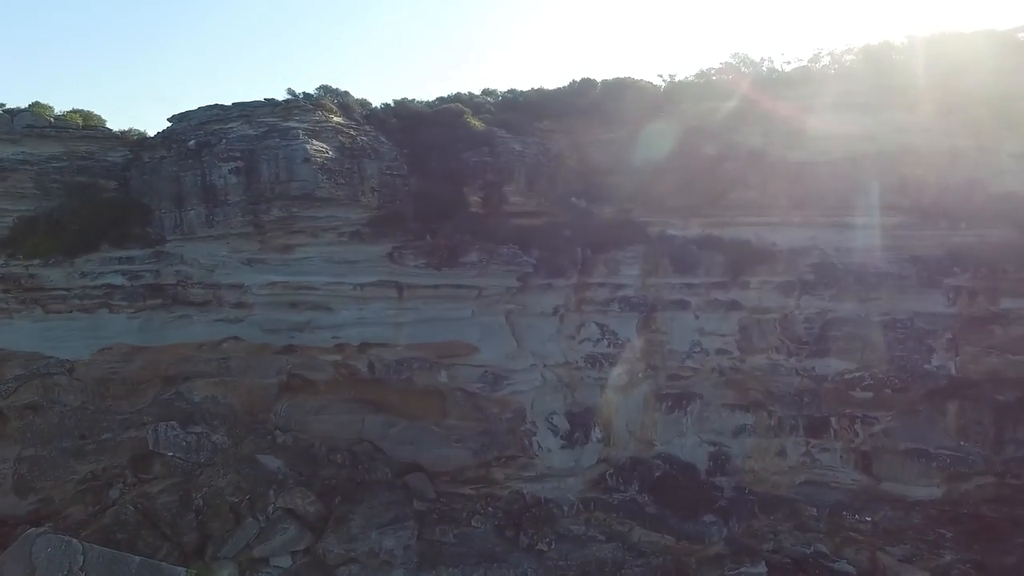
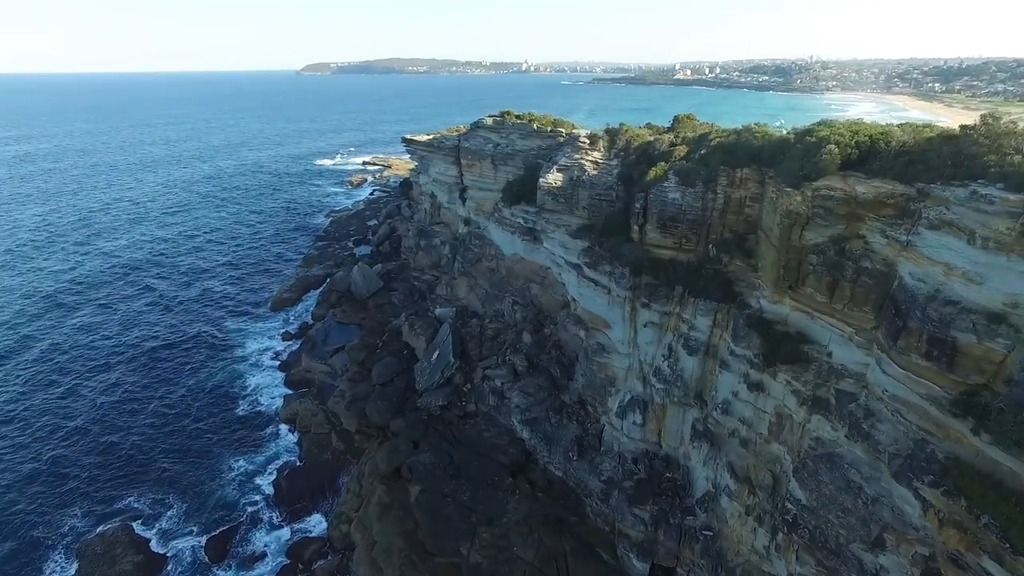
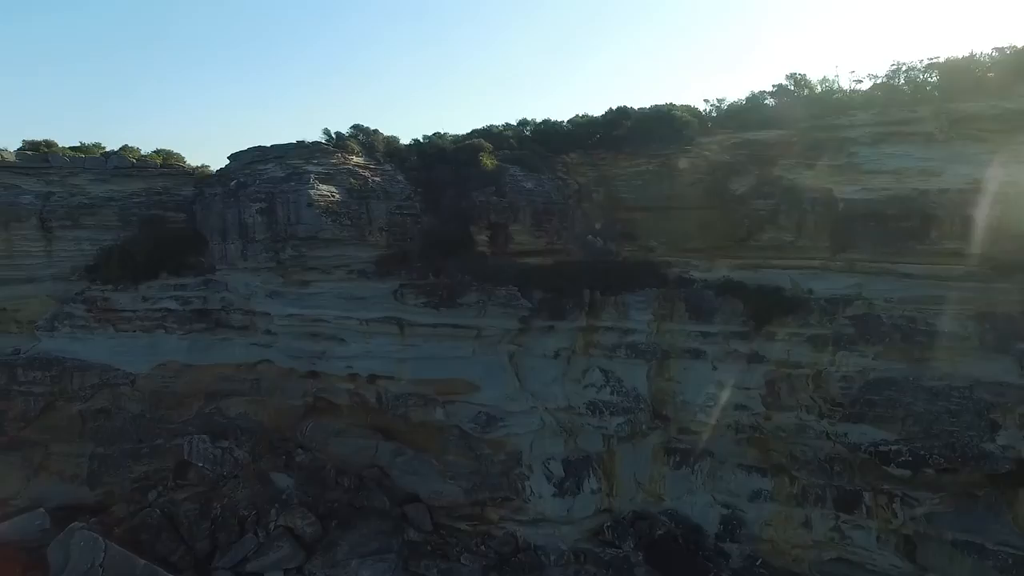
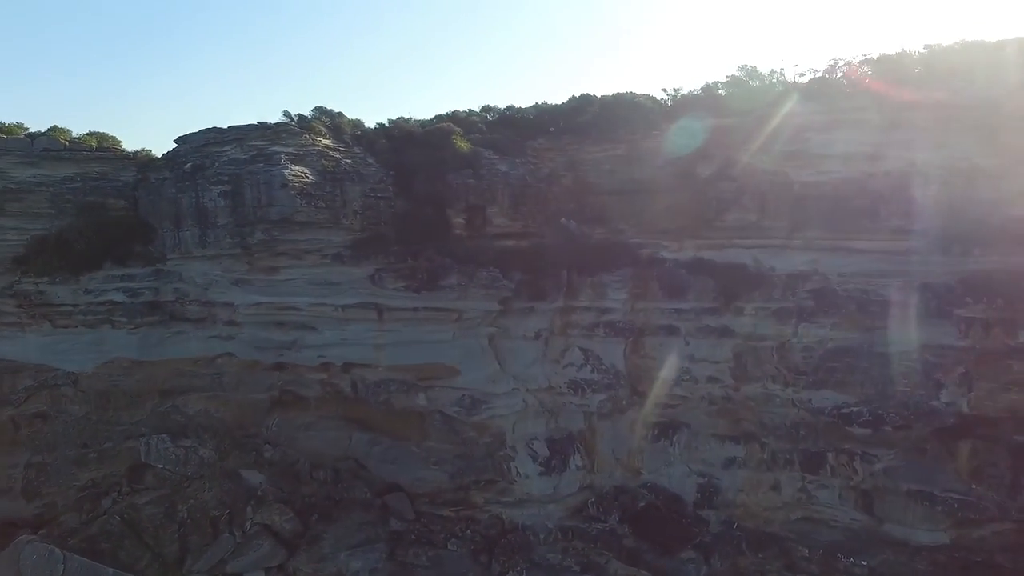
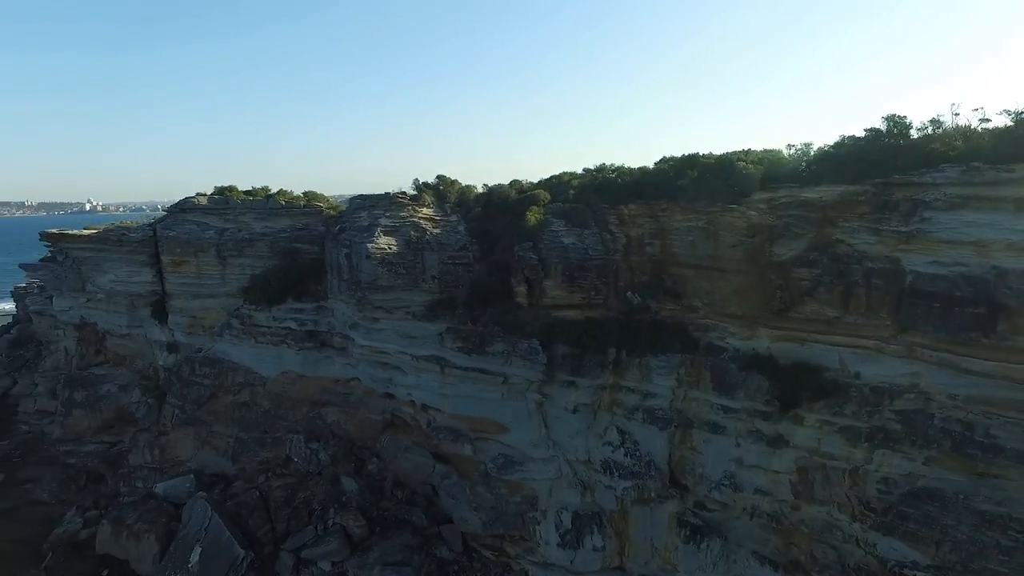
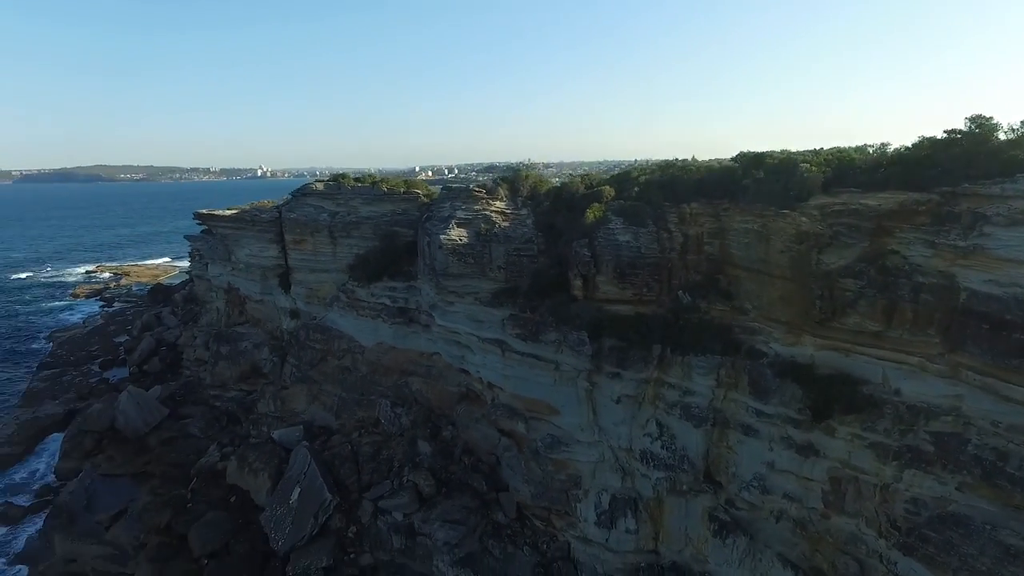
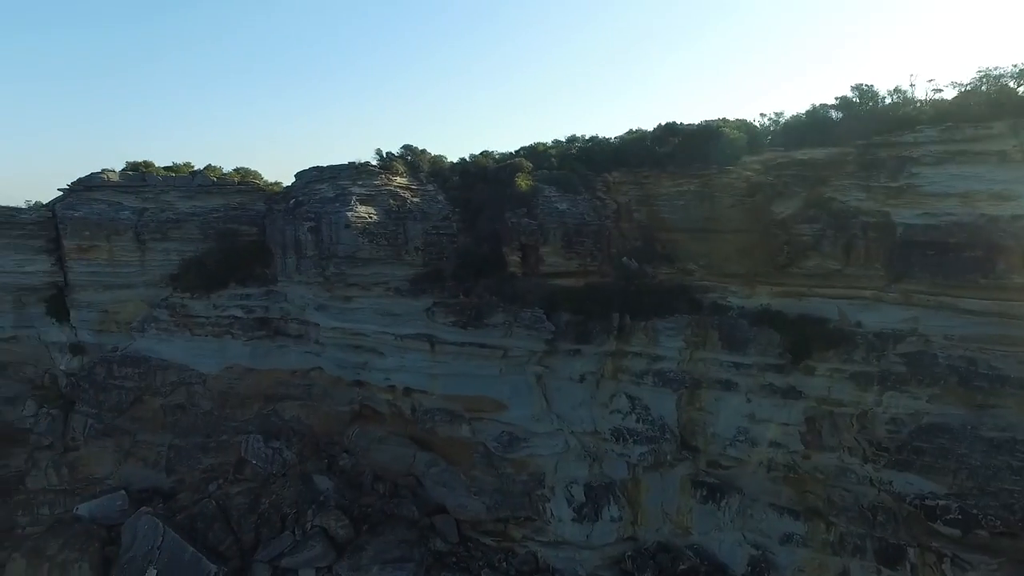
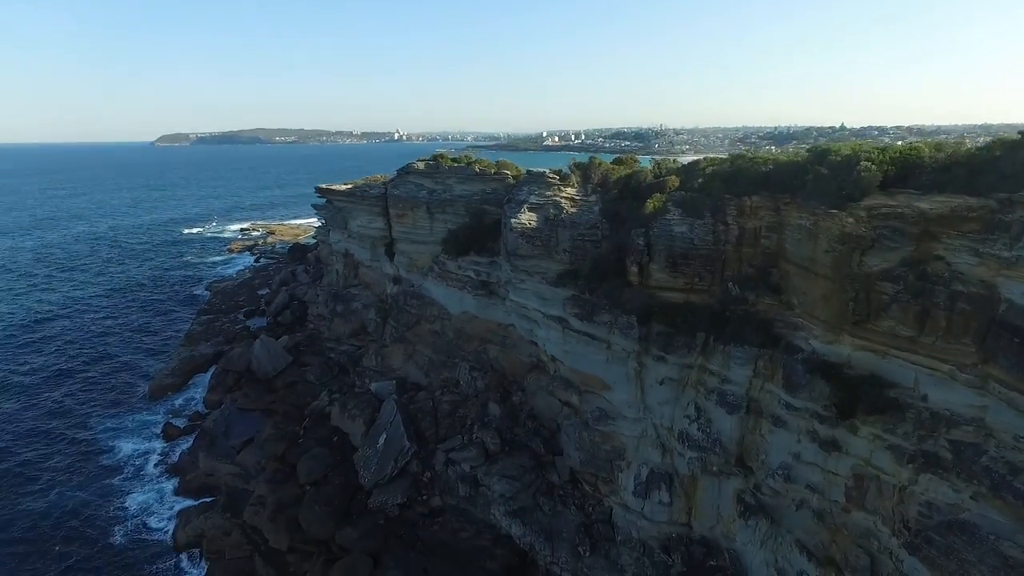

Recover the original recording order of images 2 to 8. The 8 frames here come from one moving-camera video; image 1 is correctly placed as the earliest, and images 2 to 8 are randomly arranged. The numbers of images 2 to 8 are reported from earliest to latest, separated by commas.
4, 3, 7, 5, 6, 8, 2
